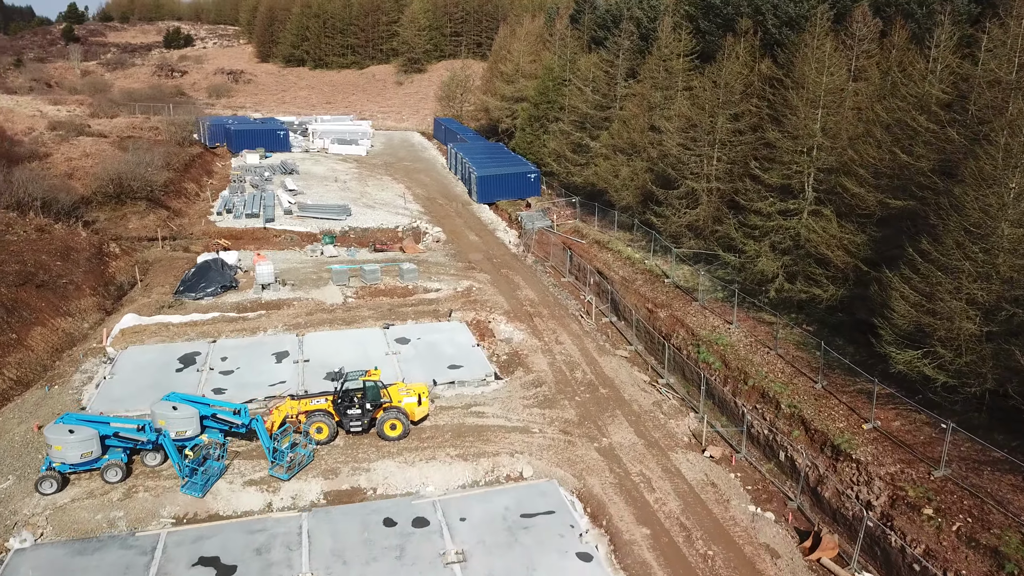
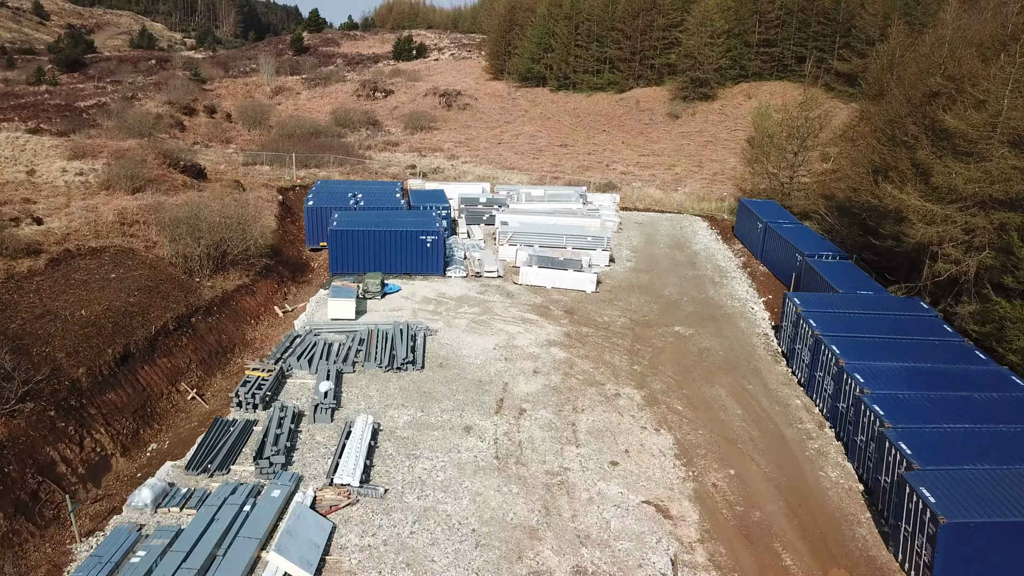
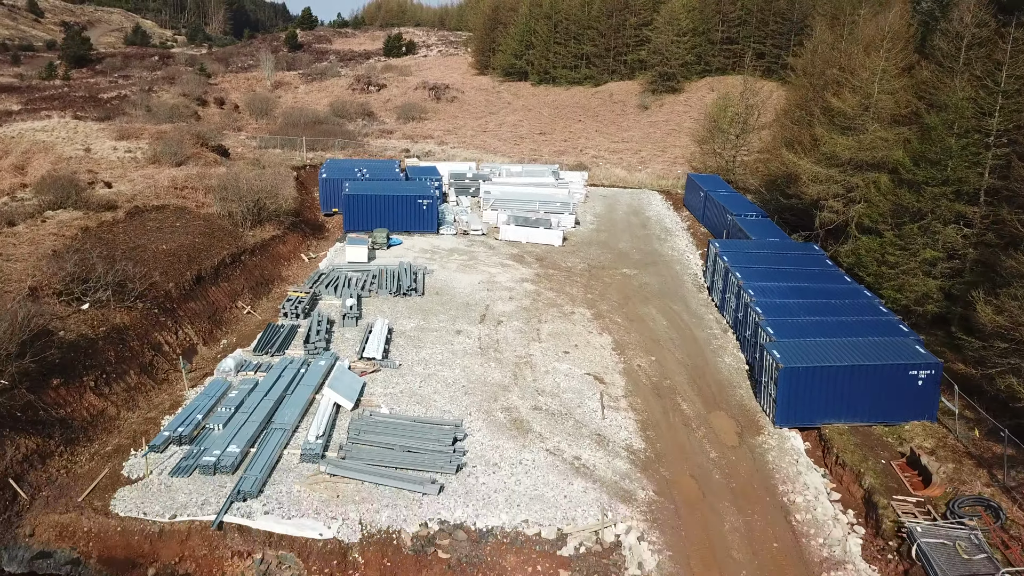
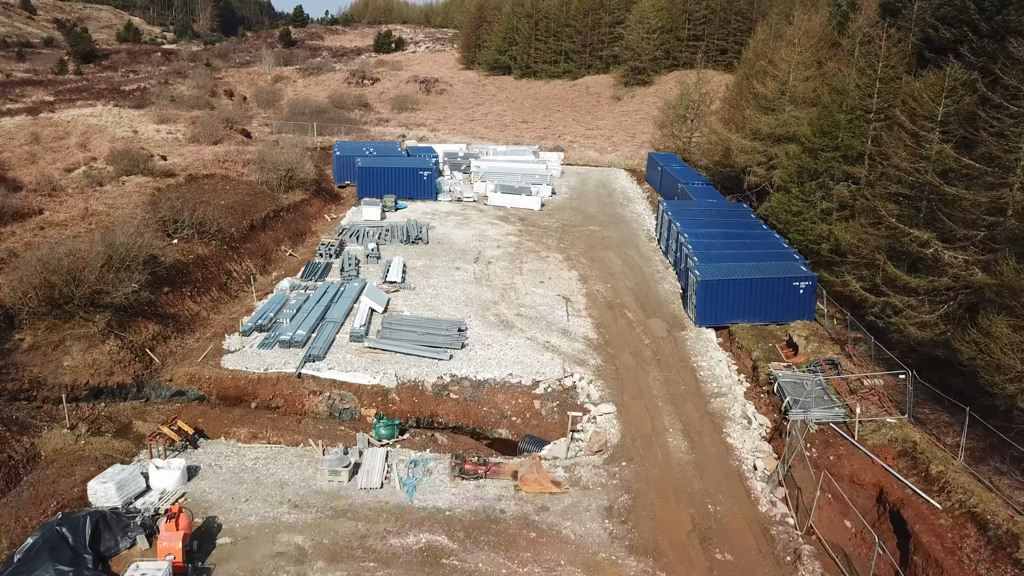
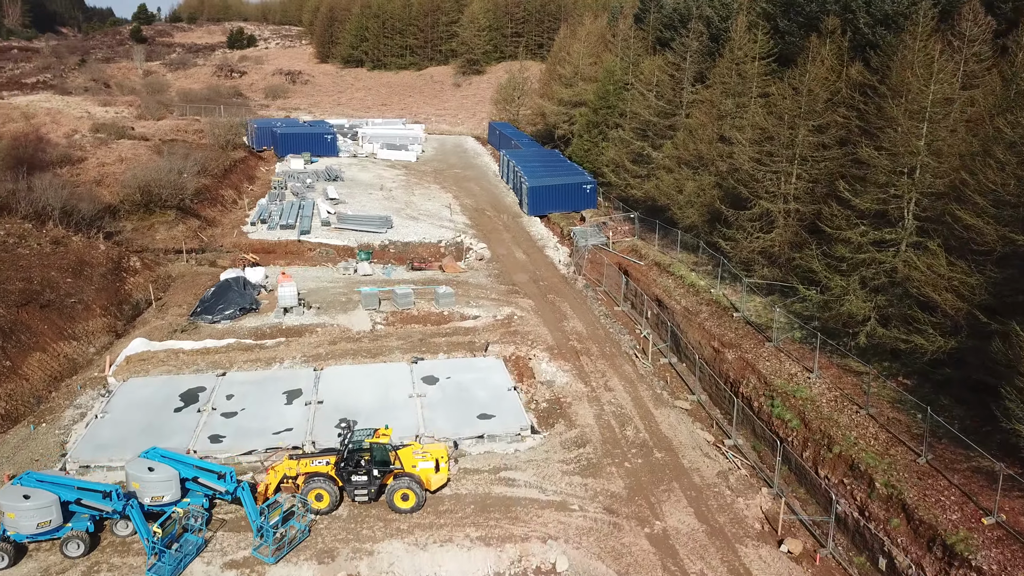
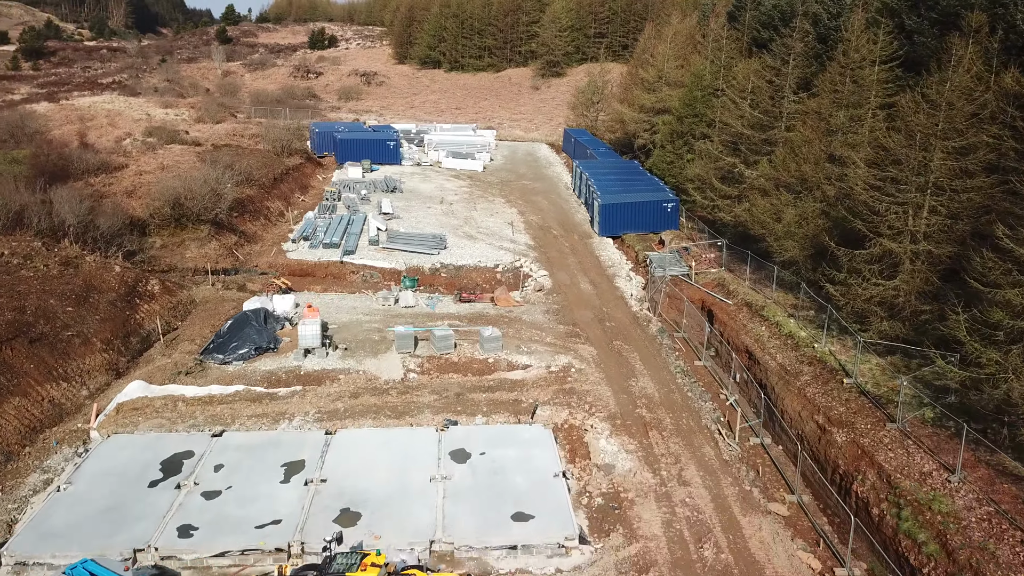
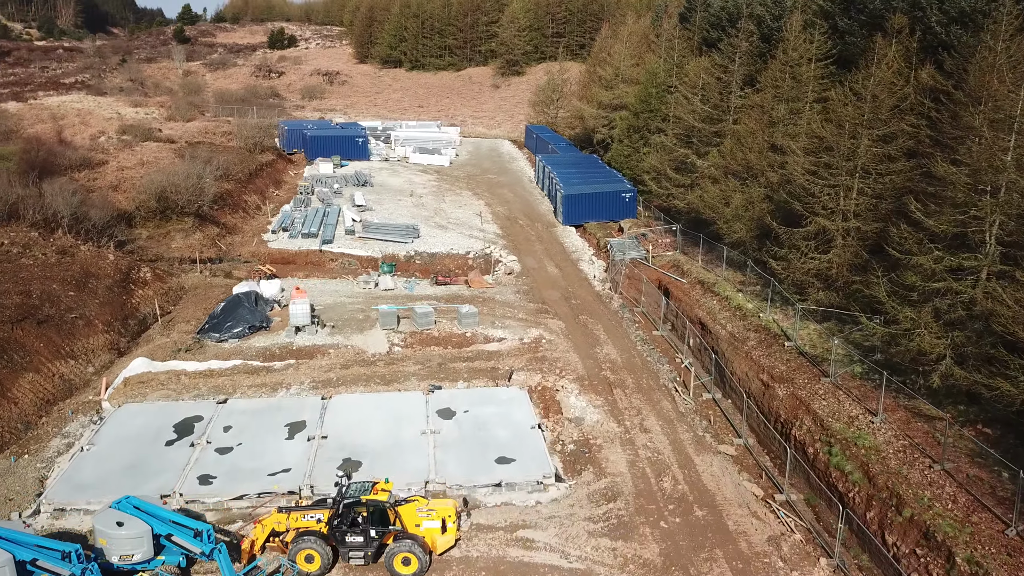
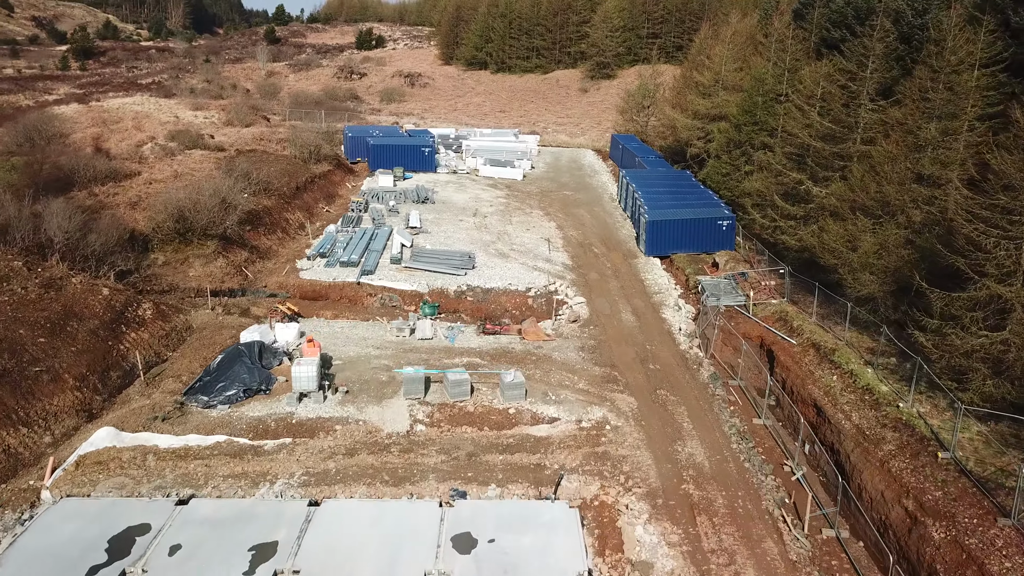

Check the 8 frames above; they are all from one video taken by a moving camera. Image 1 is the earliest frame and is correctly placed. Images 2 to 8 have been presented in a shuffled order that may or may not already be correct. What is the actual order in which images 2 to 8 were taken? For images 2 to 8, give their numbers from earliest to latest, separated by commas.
5, 7, 6, 8, 4, 3, 2
